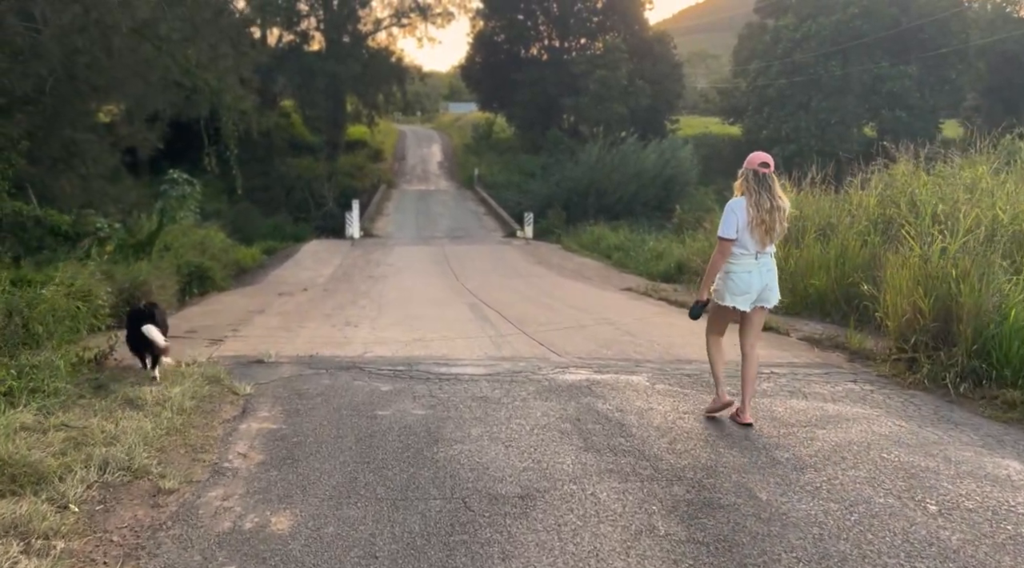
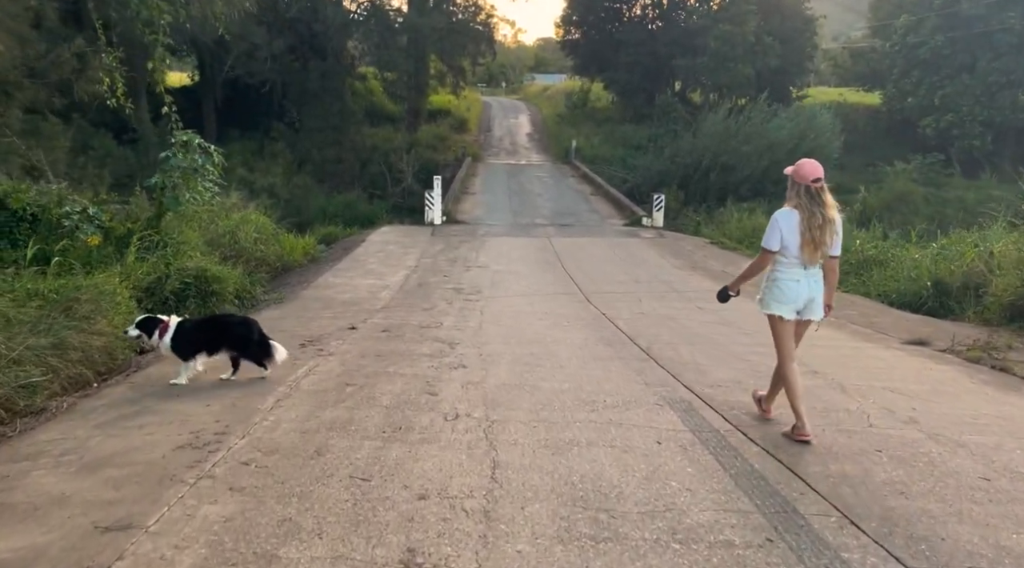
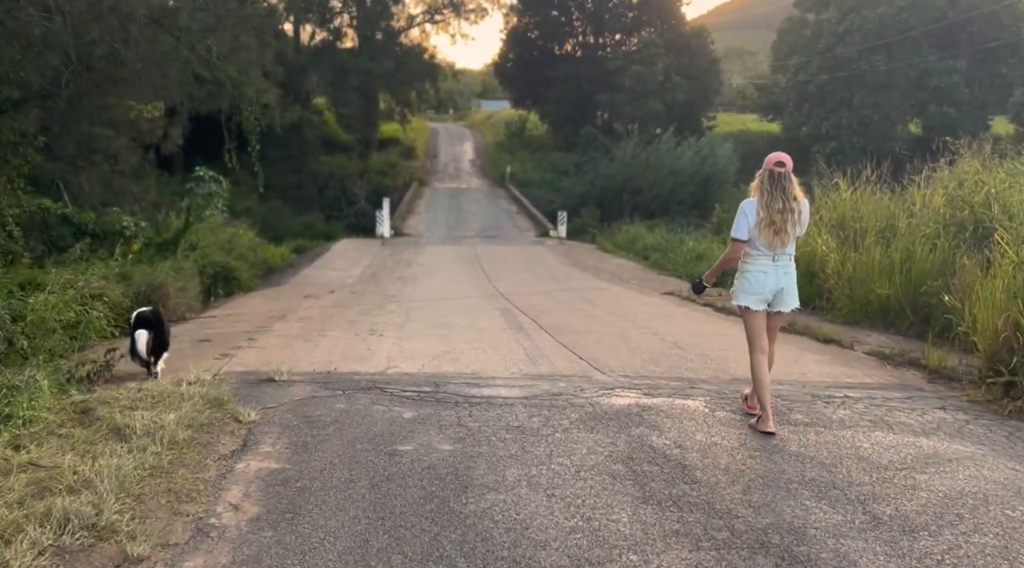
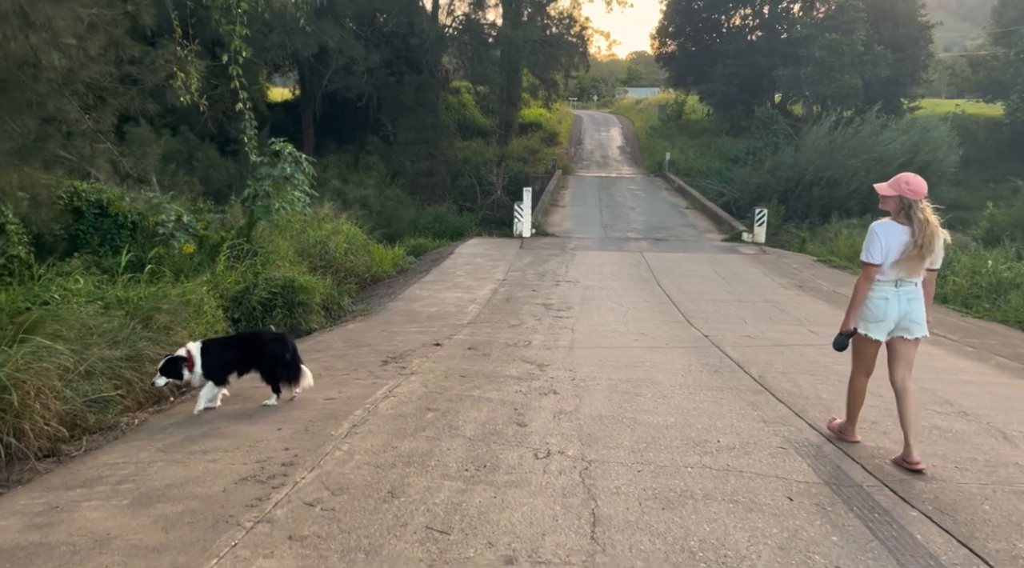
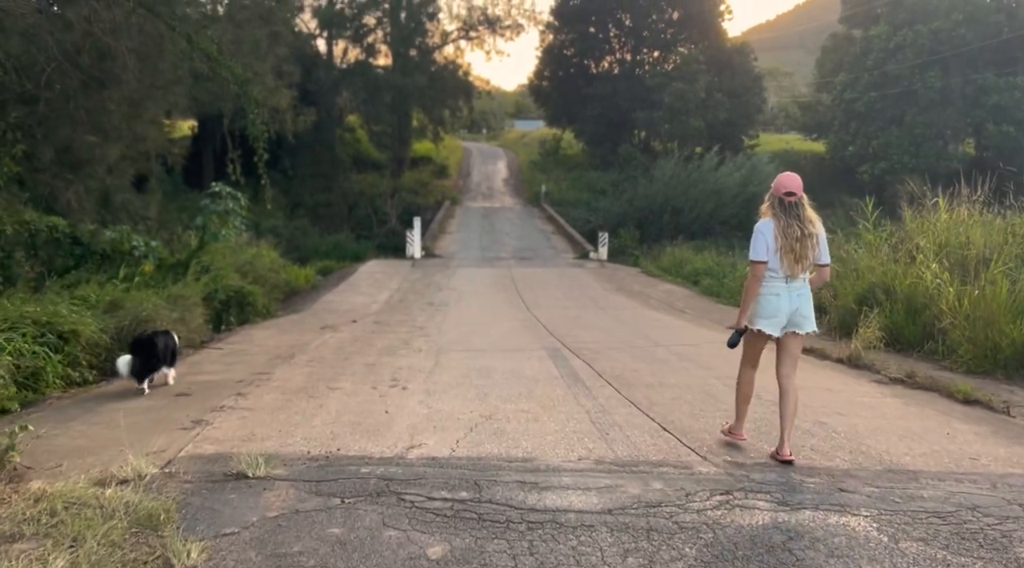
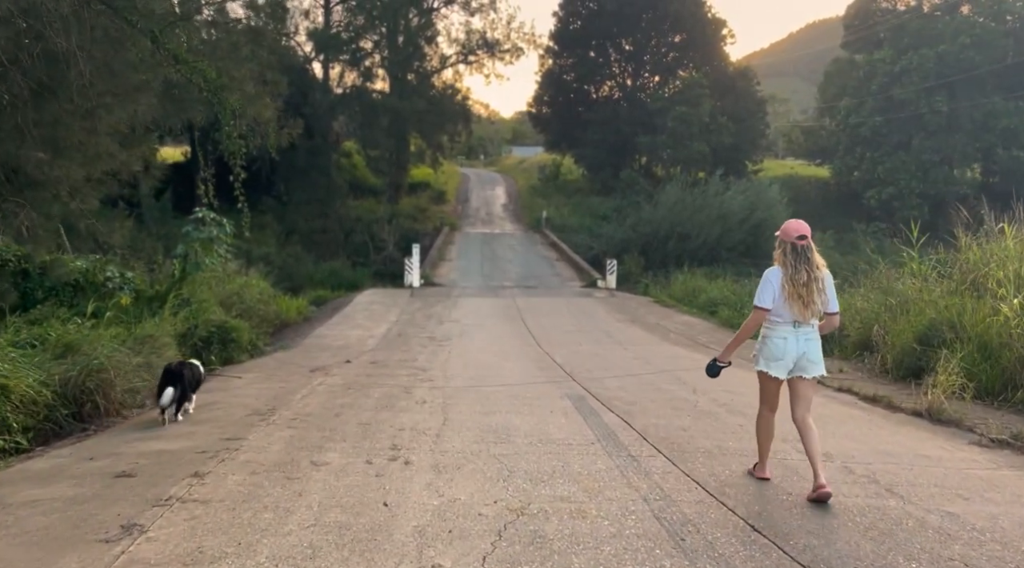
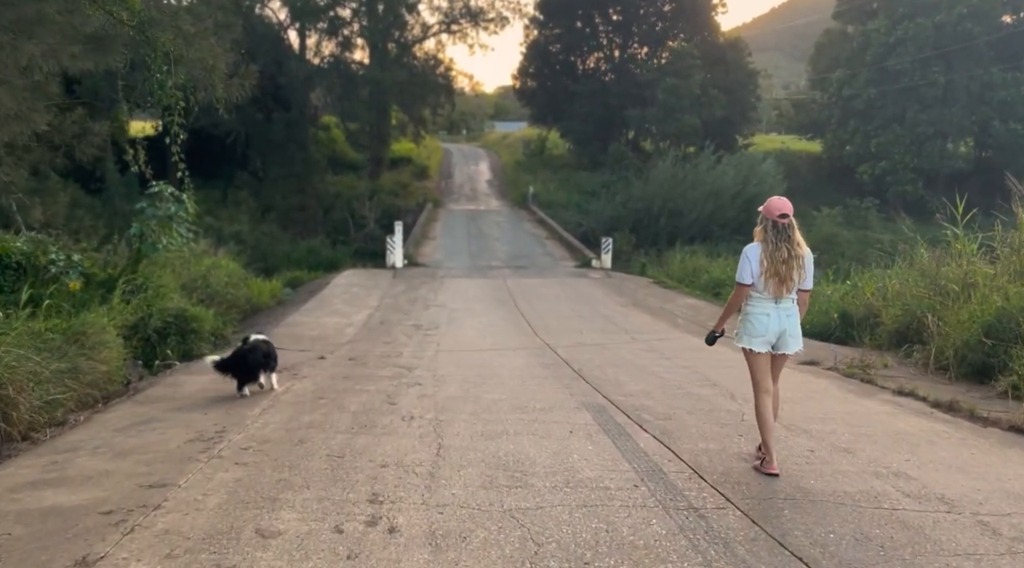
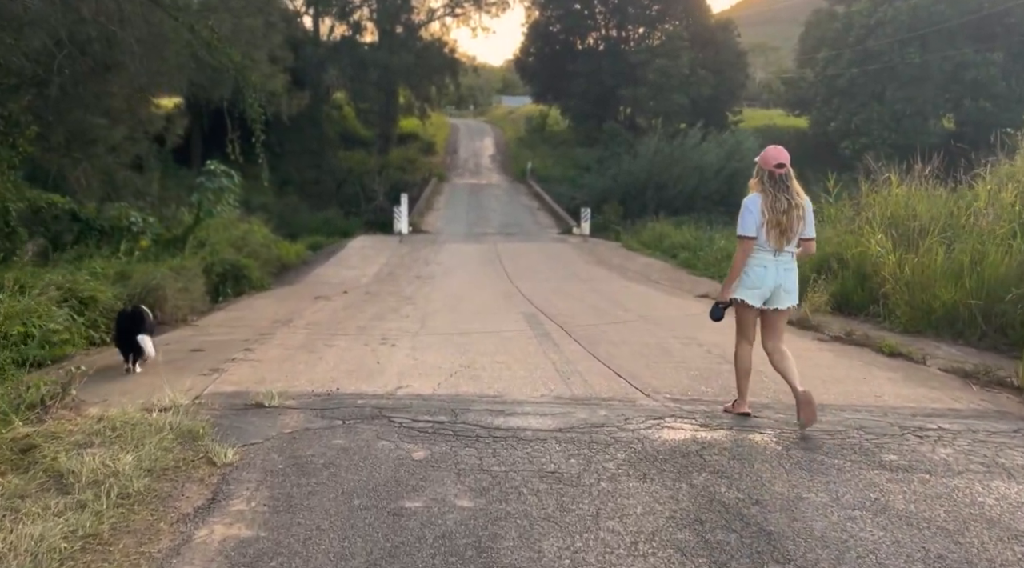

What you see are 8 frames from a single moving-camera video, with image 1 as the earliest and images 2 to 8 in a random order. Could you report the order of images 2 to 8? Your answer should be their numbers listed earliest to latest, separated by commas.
3, 8, 5, 6, 7, 2, 4
